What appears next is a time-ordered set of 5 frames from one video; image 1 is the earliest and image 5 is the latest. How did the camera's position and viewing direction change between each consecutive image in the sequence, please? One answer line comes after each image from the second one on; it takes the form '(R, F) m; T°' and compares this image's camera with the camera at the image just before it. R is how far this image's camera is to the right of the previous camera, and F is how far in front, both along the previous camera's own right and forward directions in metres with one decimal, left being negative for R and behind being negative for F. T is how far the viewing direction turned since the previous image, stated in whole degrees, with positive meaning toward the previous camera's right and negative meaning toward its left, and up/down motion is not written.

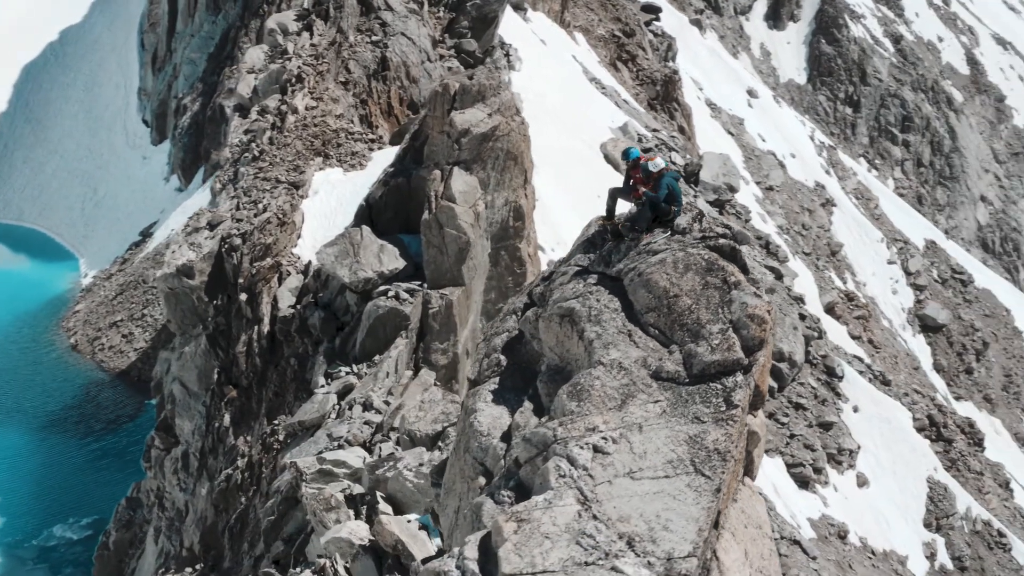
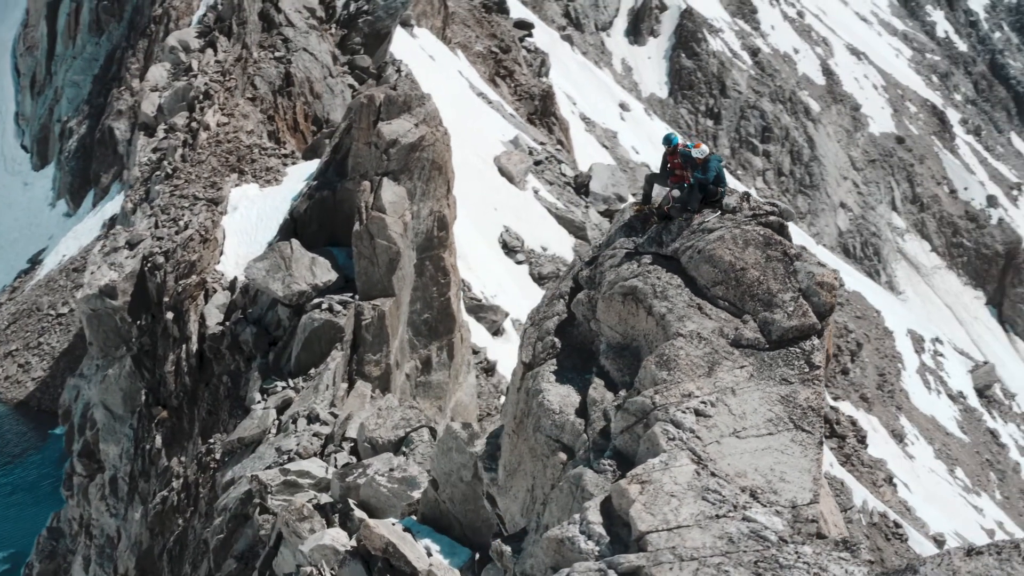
(-1.5, -0.3) m; +5°
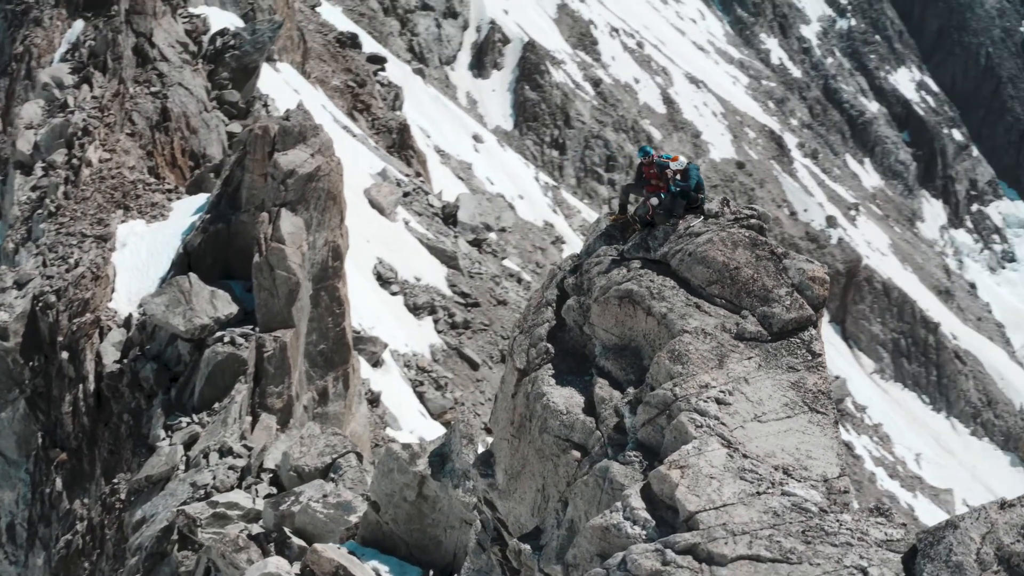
(-1.2, -0.4) m; +6°
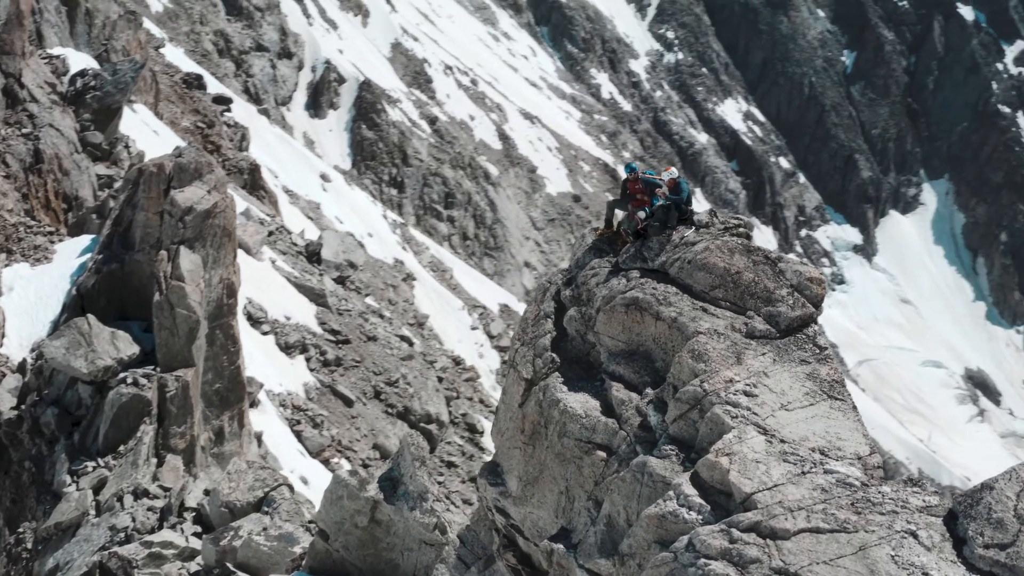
(-1.5, -0.5) m; +7°
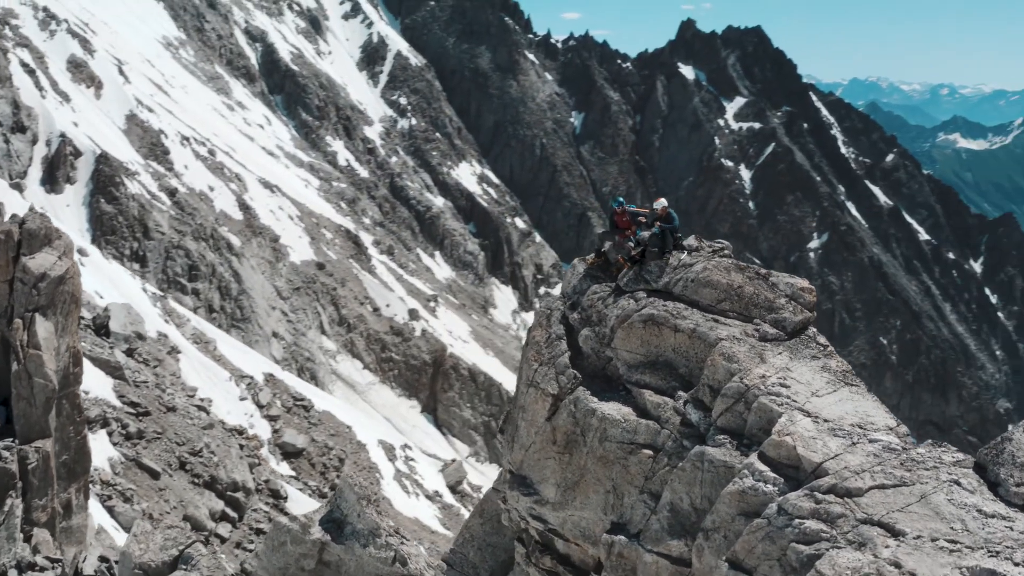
(-2.7, -1.1) m; +10°
